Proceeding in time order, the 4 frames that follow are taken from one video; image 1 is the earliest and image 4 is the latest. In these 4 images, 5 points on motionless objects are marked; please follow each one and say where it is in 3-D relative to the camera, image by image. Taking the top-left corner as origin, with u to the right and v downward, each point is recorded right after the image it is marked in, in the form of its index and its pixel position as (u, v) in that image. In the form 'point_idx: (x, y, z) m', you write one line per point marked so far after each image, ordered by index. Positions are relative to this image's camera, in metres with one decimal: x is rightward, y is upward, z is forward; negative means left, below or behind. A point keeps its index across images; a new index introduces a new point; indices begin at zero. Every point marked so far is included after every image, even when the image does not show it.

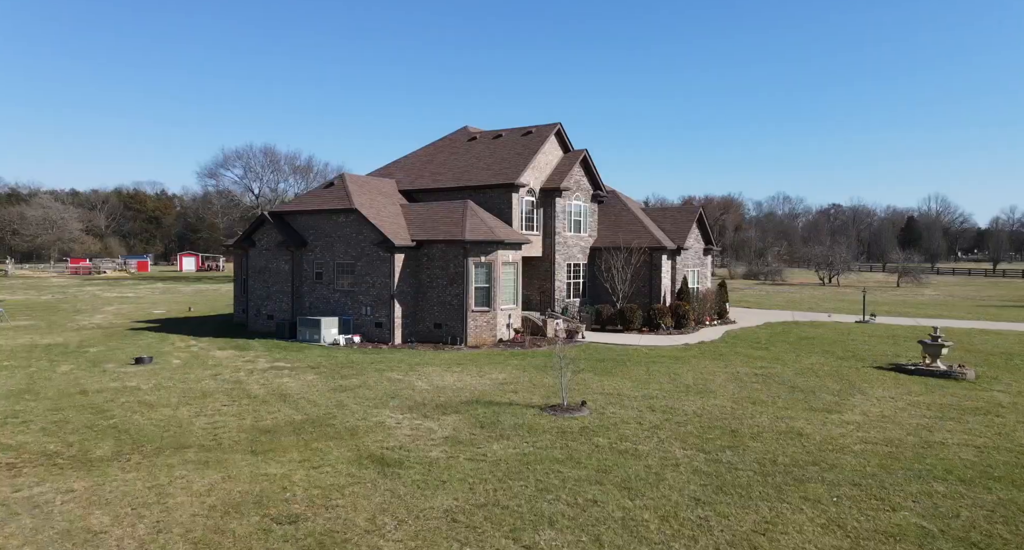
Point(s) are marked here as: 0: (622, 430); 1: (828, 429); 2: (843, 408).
0: (+1.9, -2.7, +12.8) m
1: (+5.5, -2.7, +12.7) m
2: (+6.5, -2.6, +14.2) m
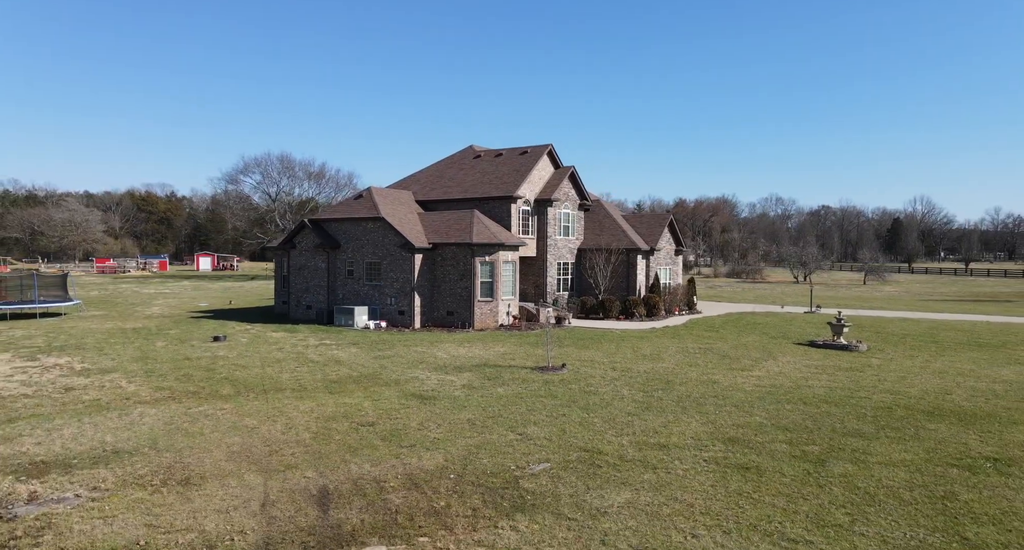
0: (+1.9, -2.6, +17.9) m
1: (+5.5, -2.6, +17.9) m
2: (+6.4, -2.5, +19.4) m
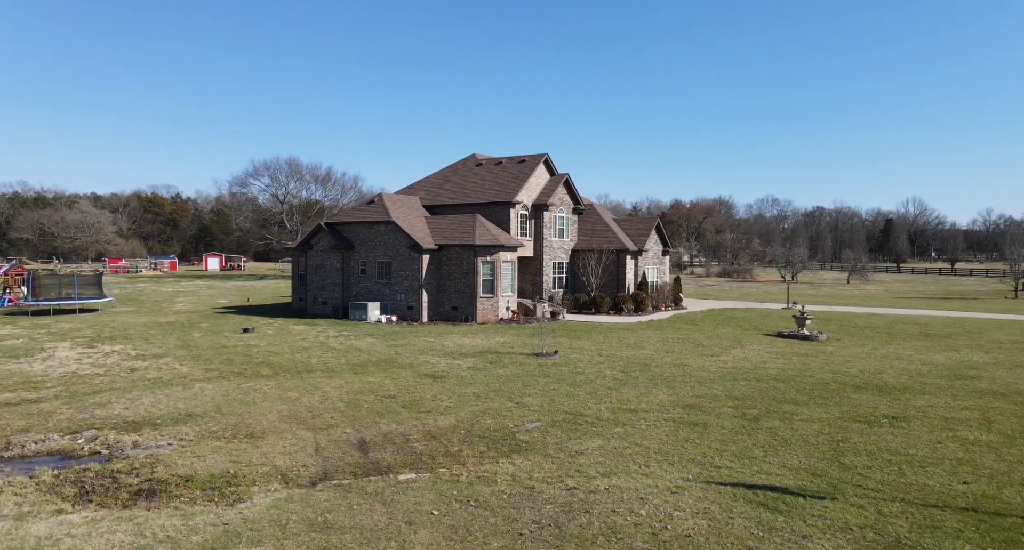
0: (+1.9, -2.5, +20.7) m
1: (+5.5, -2.5, +20.7) m
2: (+6.4, -2.4, +22.2) m
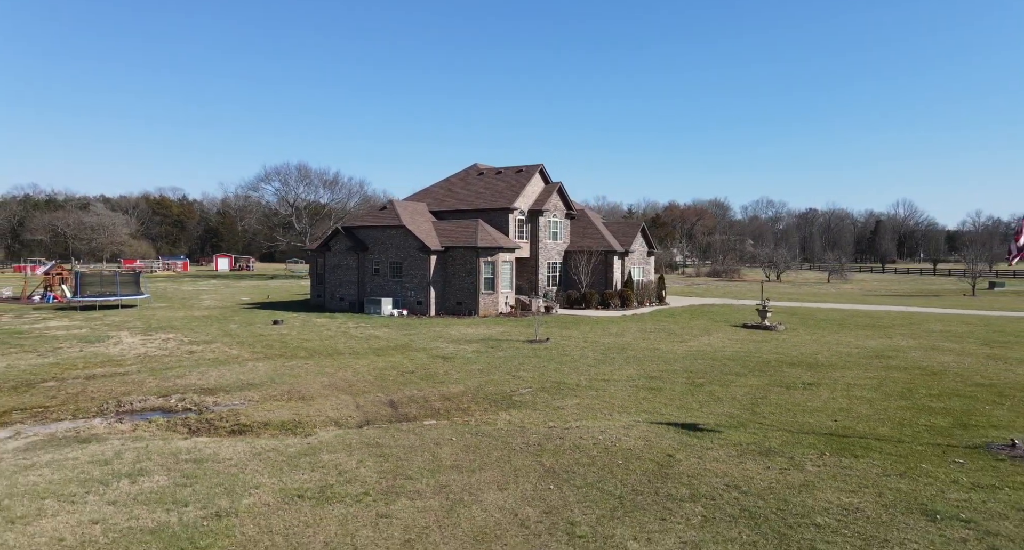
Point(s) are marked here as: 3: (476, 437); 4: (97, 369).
0: (+1.8, -2.4, +24.4) m
1: (+5.4, -2.4, +24.4) m
2: (+6.3, -2.3, +25.8) m
3: (-0.6, -2.9, +12.7) m
4: (-11.2, -2.5, +19.5) m
